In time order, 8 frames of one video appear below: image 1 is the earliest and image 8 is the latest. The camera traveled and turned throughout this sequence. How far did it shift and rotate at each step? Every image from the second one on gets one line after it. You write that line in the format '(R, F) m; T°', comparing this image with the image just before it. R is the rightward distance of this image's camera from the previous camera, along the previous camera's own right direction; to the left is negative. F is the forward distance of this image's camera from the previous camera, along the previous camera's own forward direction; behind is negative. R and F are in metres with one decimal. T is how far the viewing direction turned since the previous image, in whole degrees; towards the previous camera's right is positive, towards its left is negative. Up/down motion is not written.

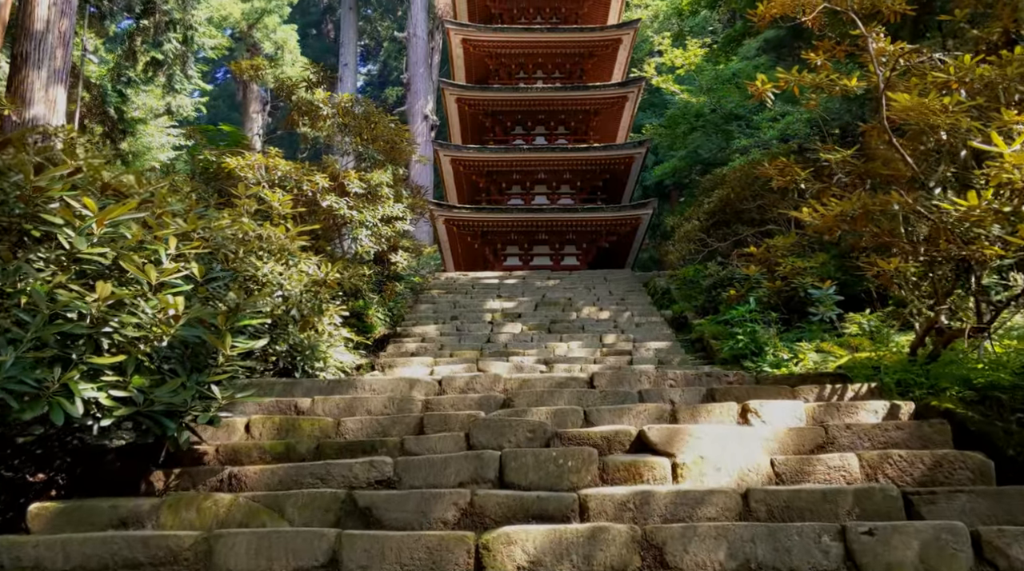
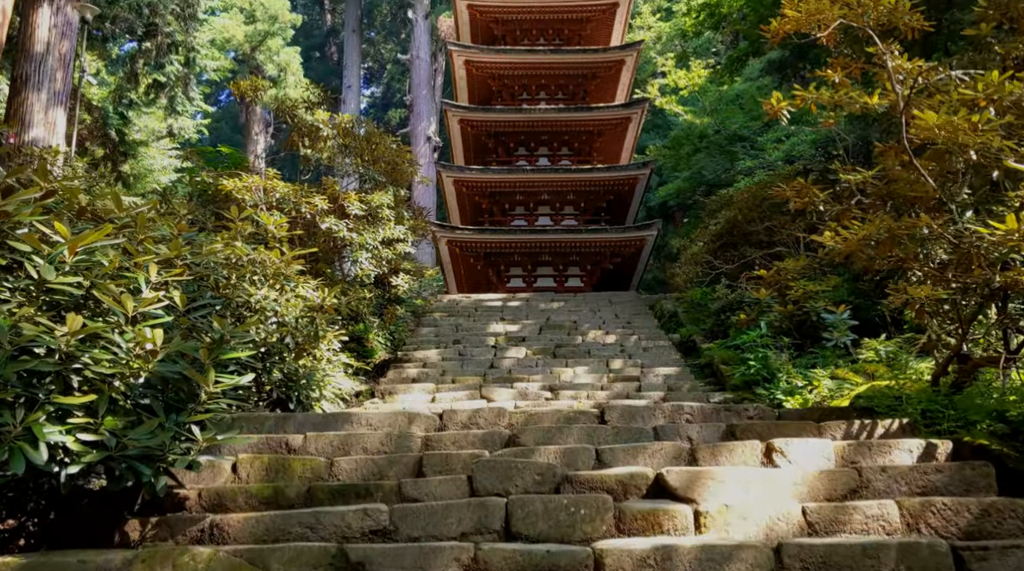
(0.0, +0.2) m; 0°
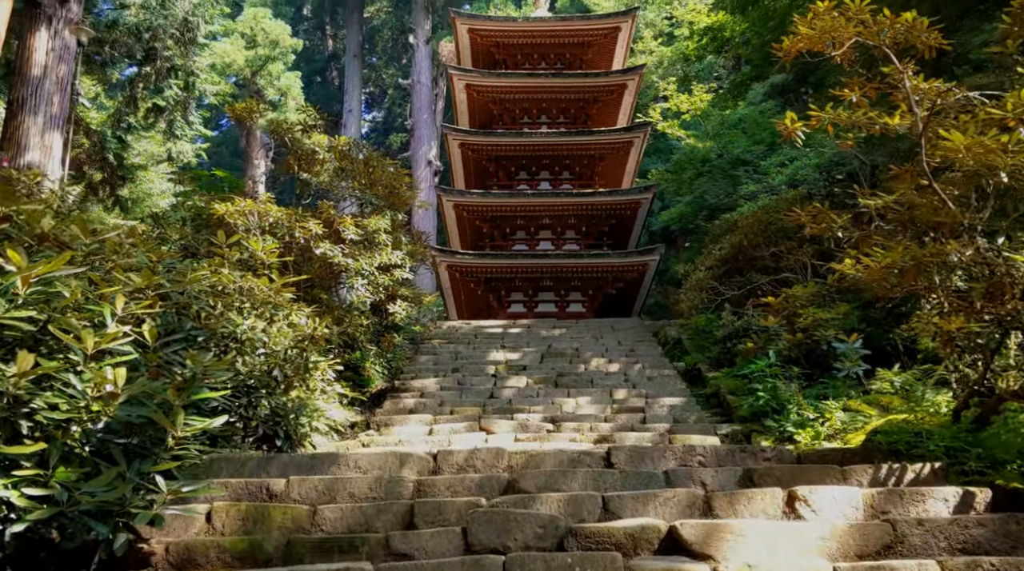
(0.0, +0.2) m; 0°
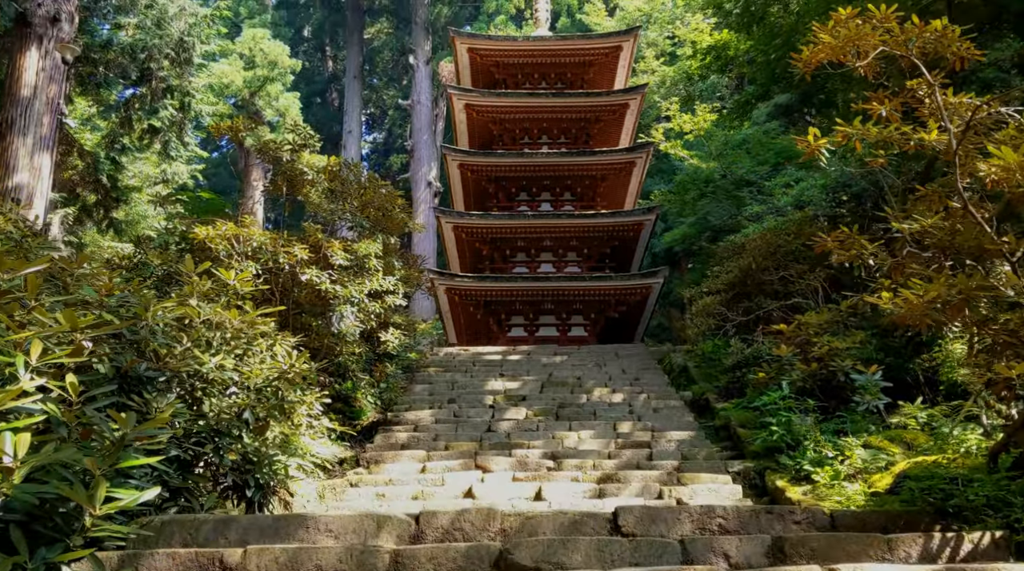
(0.0, +0.4) m; 0°
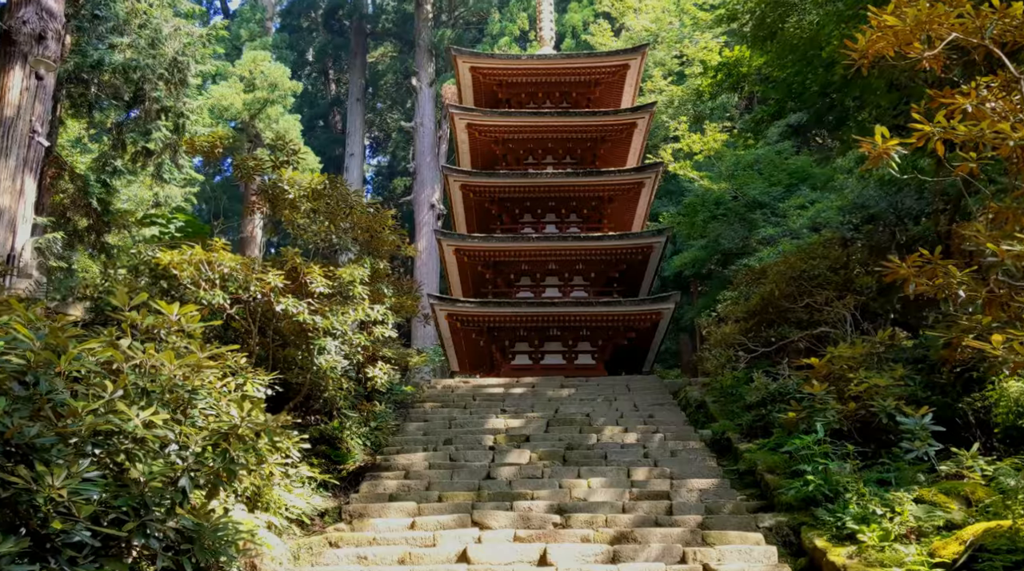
(0.0, +0.7) m; 0°
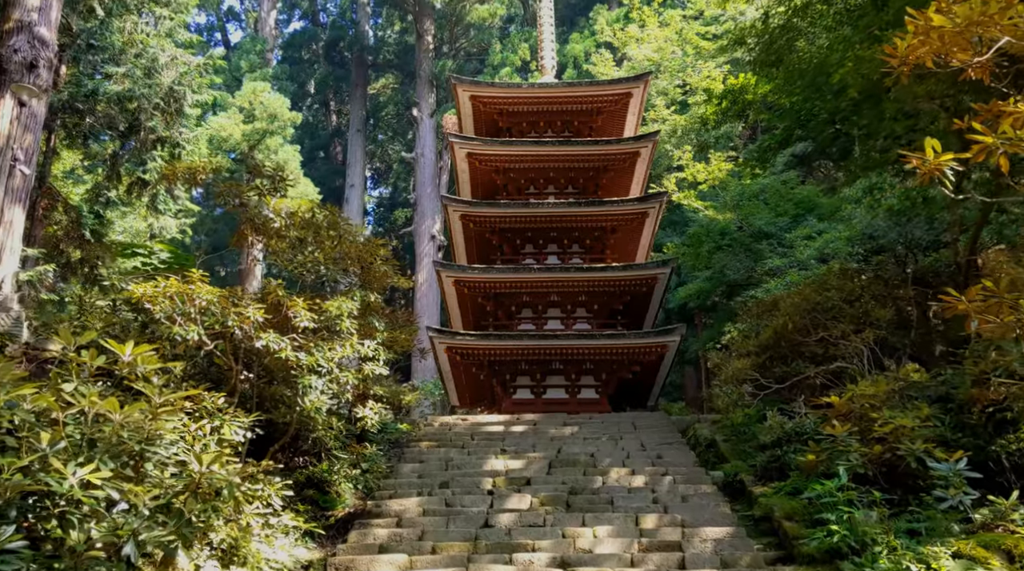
(0.0, +0.4) m; 0°
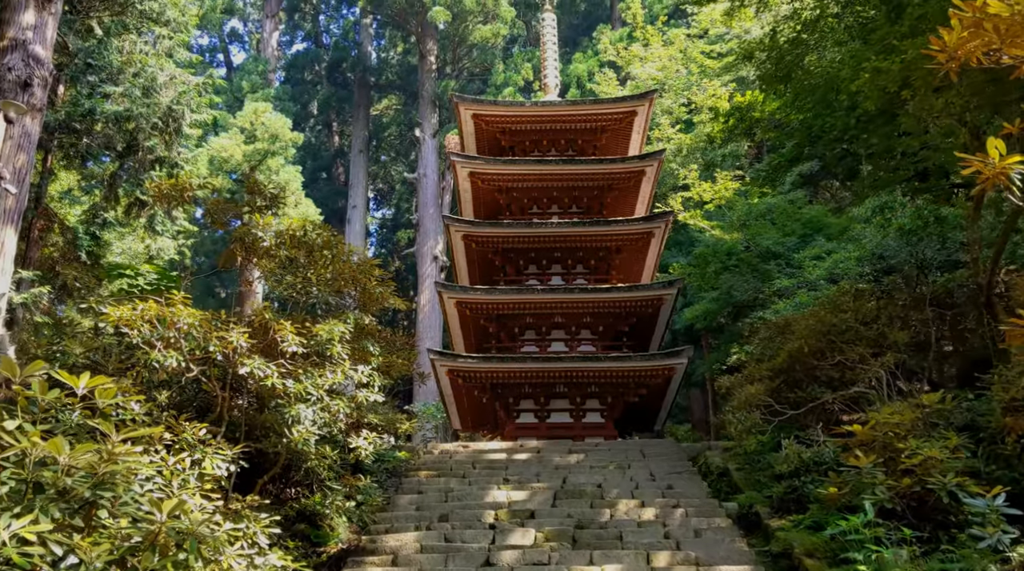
(0.0, +0.3) m; 0°
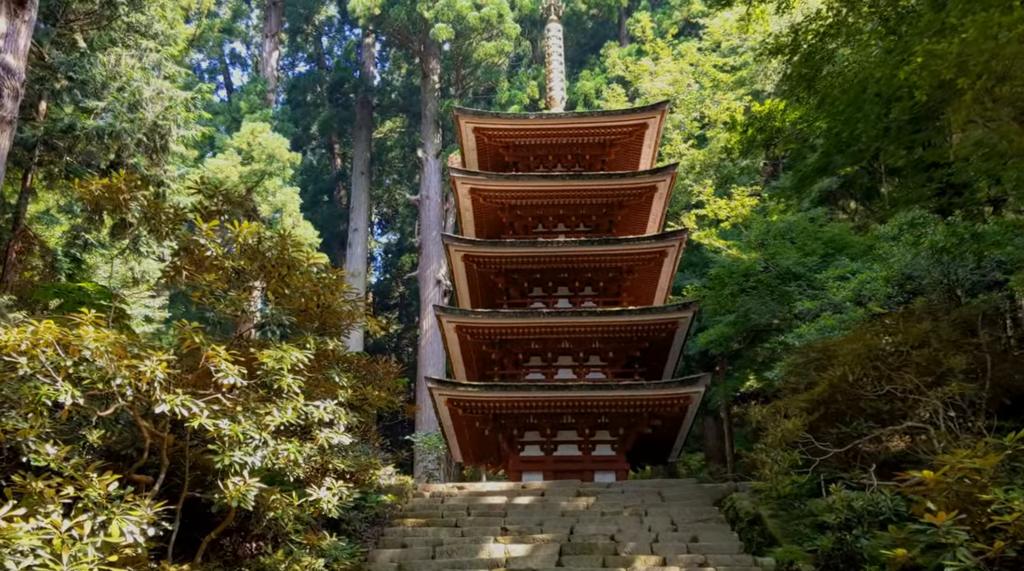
(+0.1, +1.0) m; 0°
